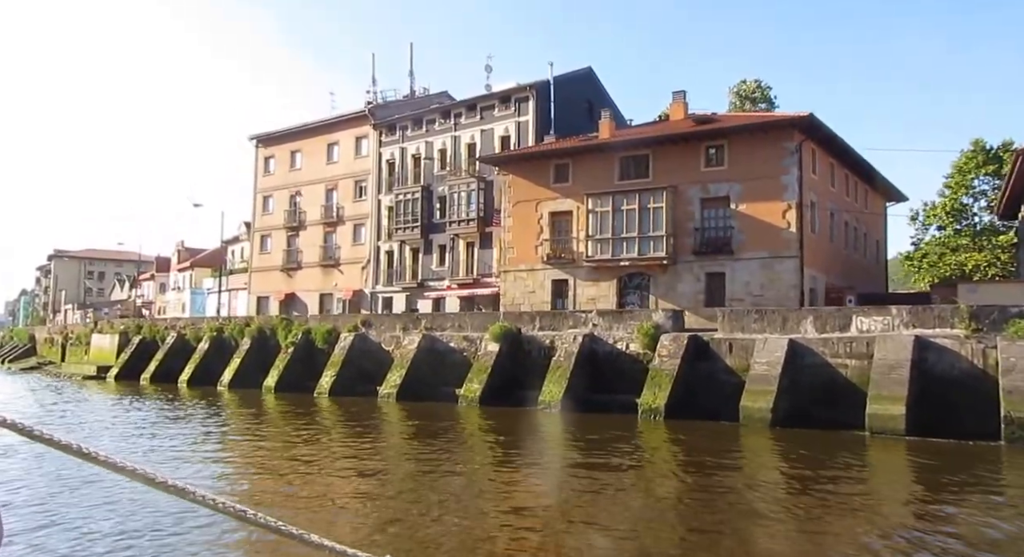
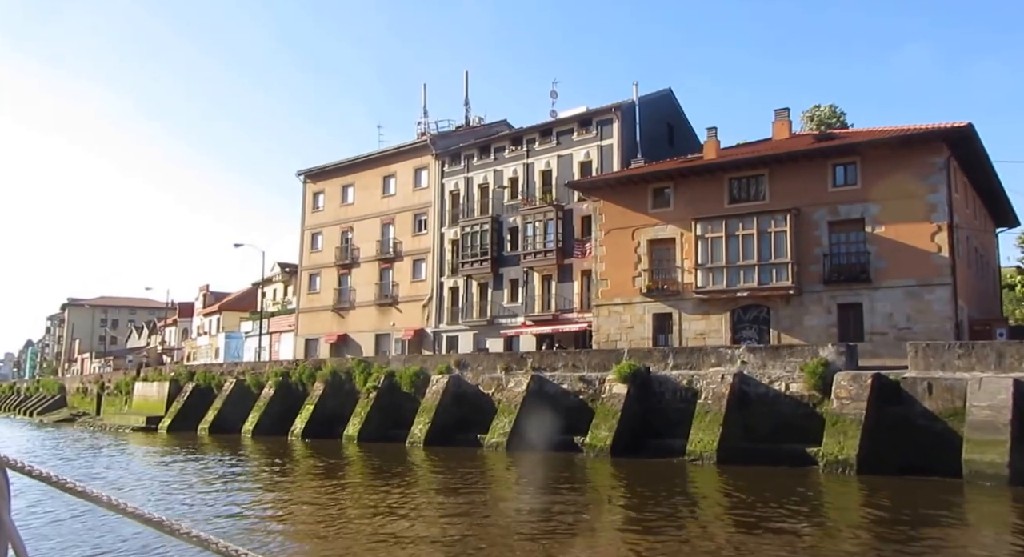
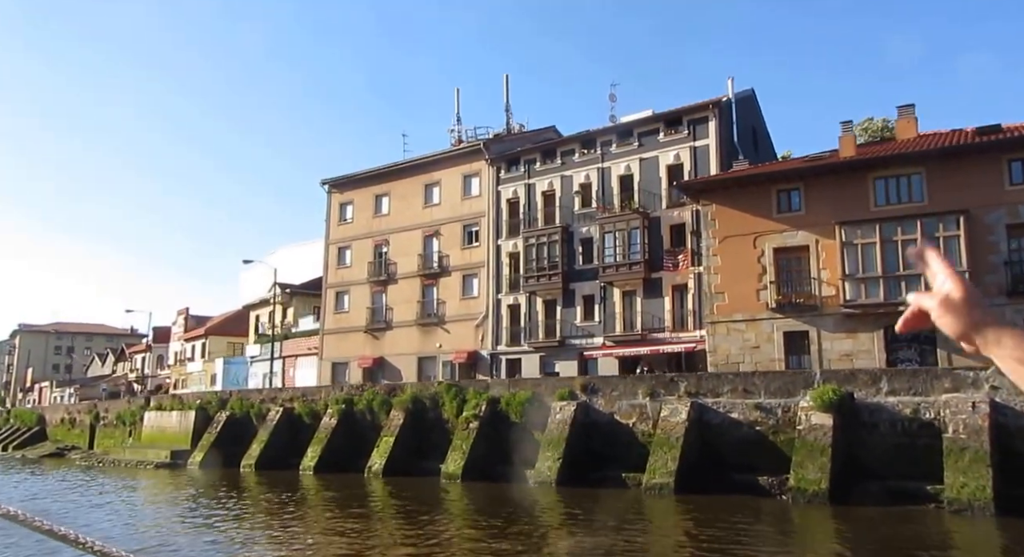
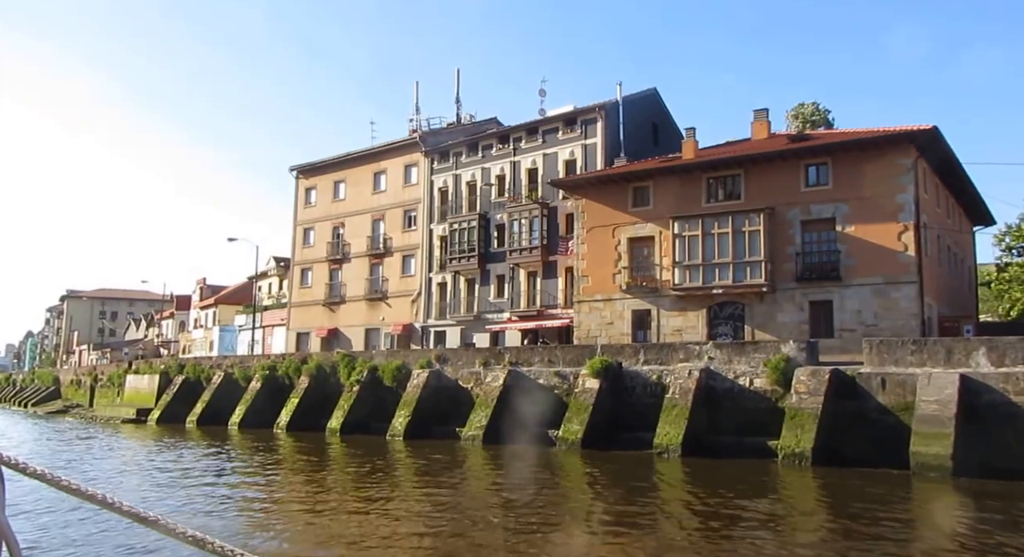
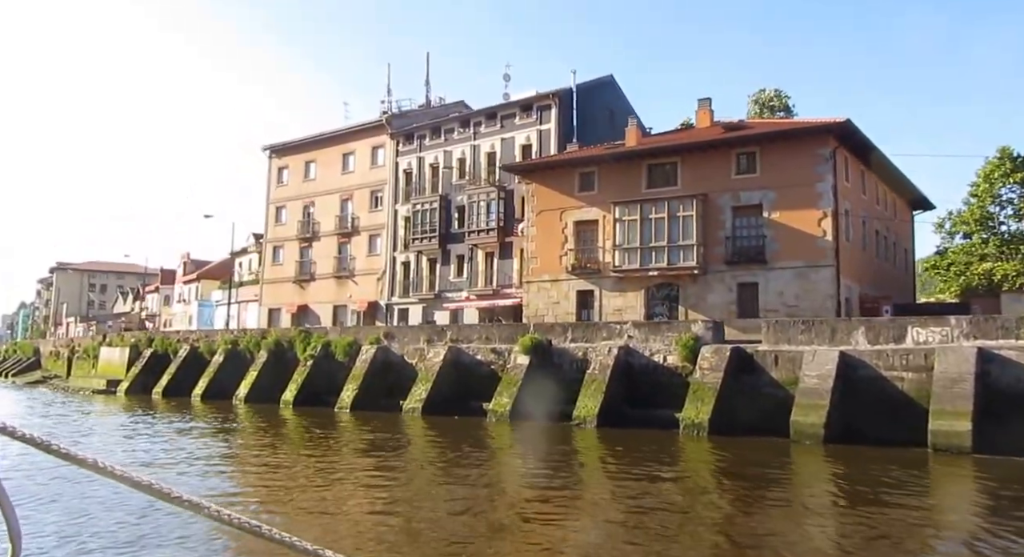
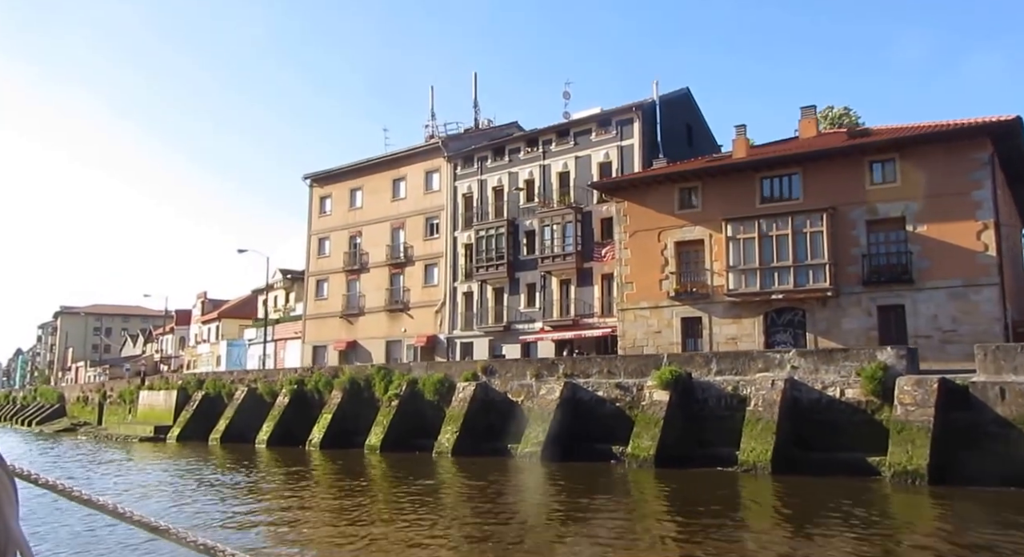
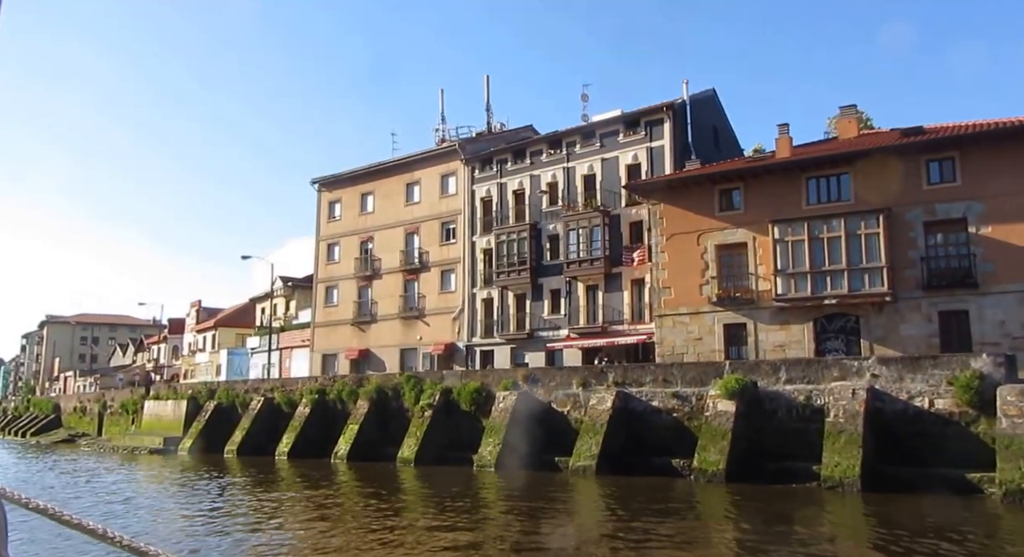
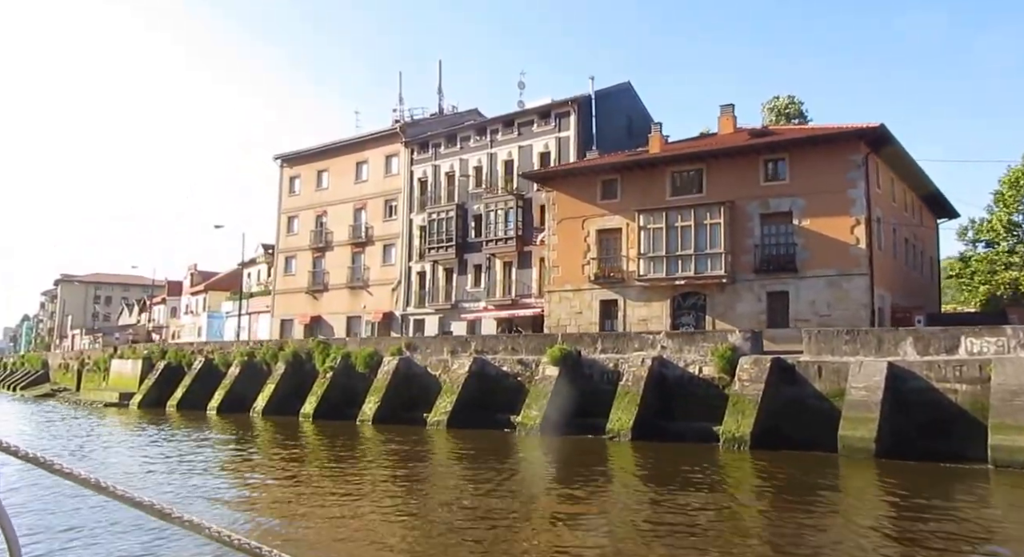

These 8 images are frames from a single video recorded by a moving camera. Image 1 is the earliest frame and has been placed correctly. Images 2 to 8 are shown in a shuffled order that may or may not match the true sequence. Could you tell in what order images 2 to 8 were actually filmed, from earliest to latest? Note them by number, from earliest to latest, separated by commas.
5, 8, 4, 2, 6, 7, 3
